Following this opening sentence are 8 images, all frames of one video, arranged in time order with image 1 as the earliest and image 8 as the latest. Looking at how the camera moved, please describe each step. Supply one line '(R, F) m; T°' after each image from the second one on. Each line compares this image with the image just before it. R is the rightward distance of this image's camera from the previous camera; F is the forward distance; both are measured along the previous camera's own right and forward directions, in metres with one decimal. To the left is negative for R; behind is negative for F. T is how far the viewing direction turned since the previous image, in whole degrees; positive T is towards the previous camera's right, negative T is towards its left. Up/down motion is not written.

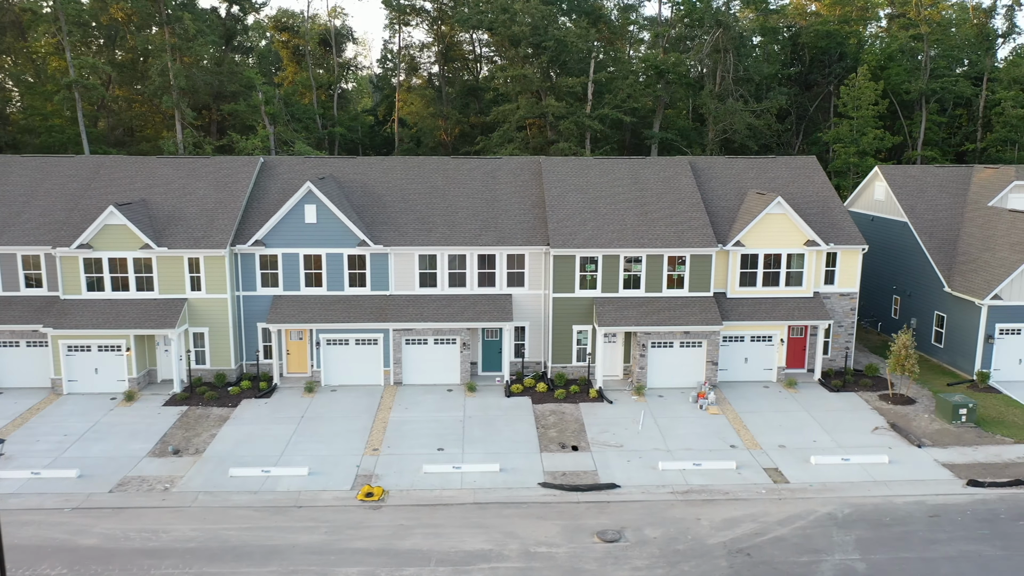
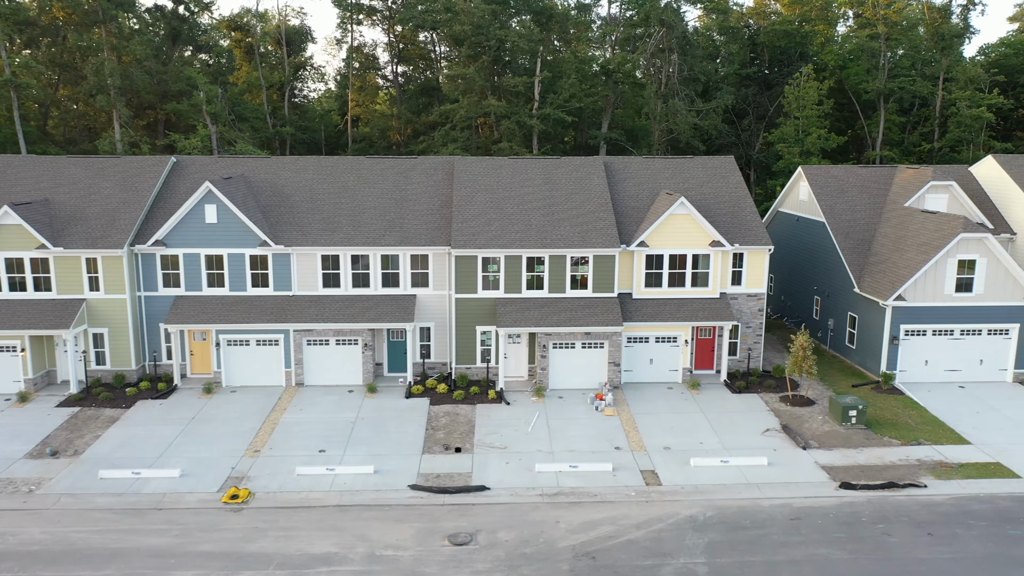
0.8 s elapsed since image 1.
(+3.4, +0.1) m; 0°
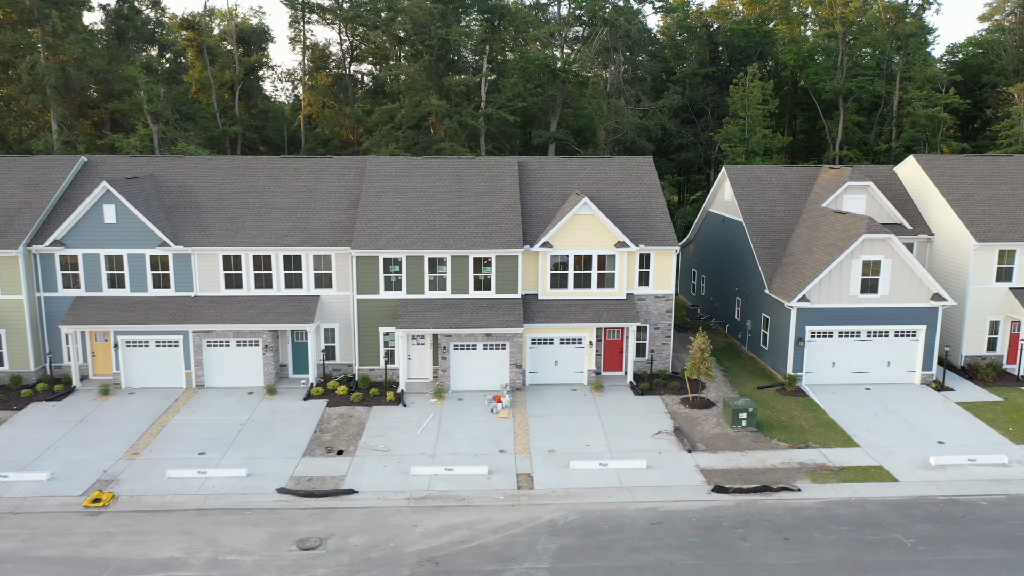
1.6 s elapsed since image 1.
(+3.4, +0.2) m; 0°
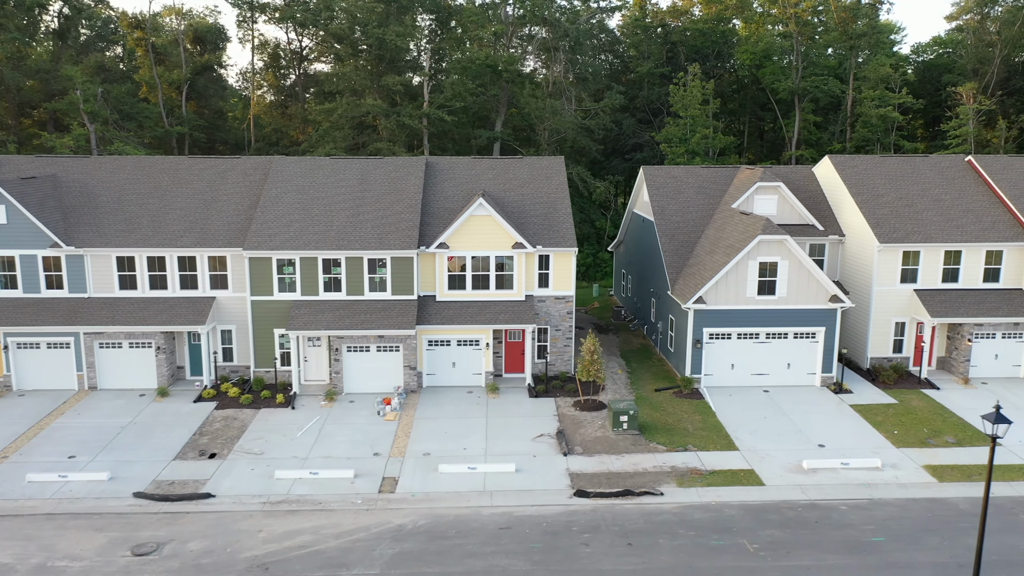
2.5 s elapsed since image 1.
(+3.6, +0.2) m; 0°
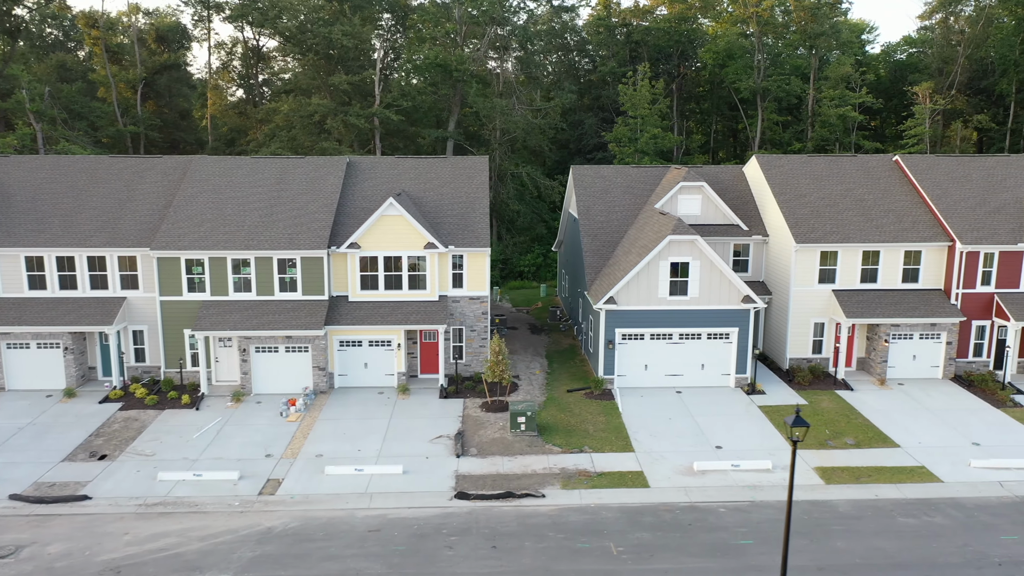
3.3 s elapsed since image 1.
(+3.0, +0.1) m; 0°
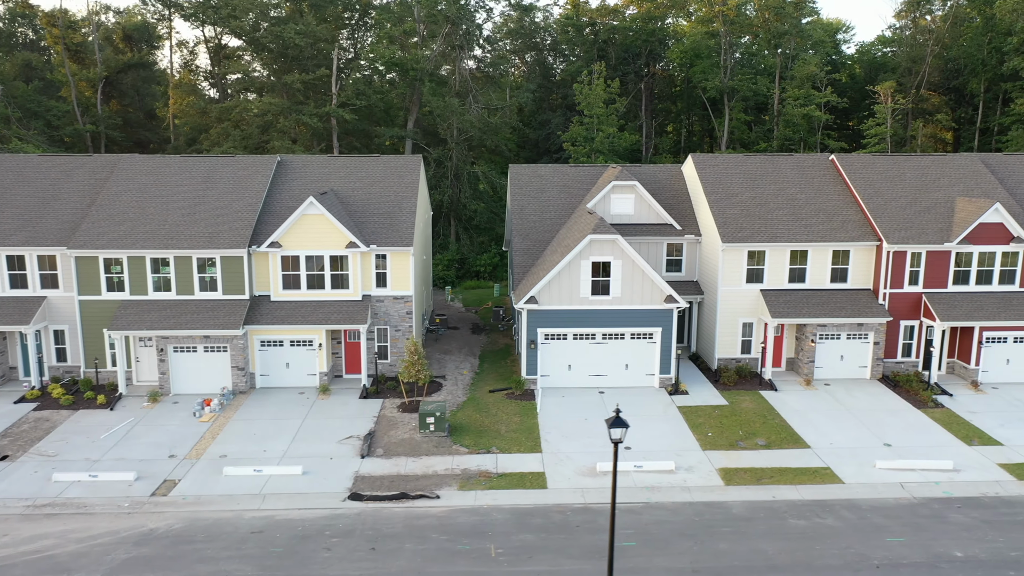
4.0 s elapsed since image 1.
(+2.7, +0.2) m; 0°
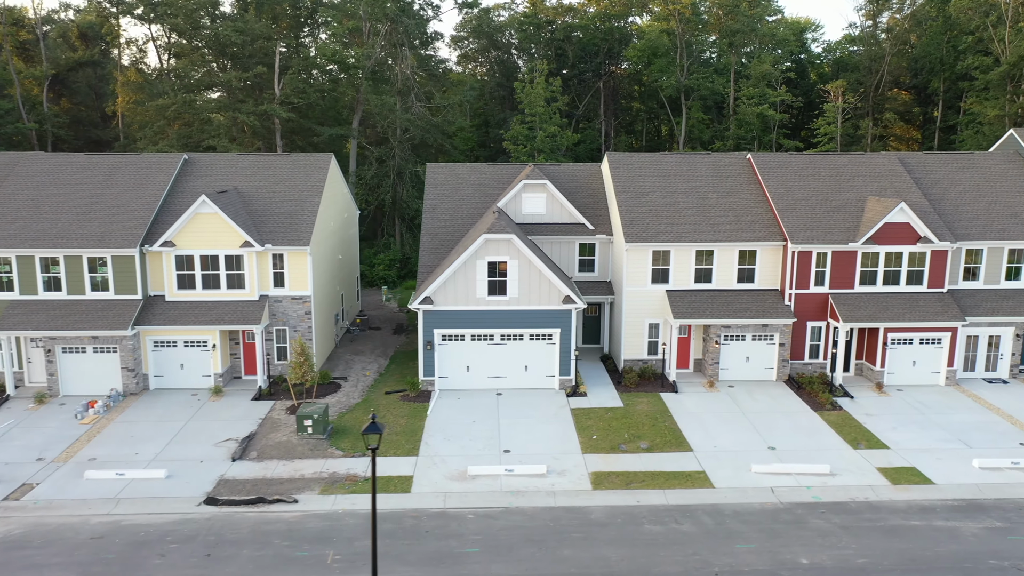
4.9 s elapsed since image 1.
(+3.5, +0.4) m; 0°
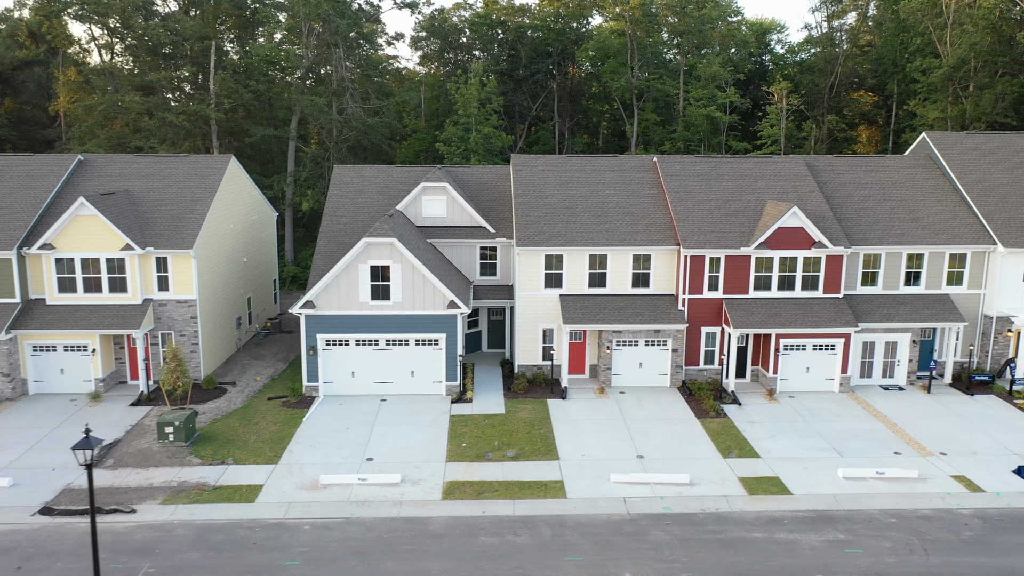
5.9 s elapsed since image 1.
(+3.7, +0.4) m; 0°
